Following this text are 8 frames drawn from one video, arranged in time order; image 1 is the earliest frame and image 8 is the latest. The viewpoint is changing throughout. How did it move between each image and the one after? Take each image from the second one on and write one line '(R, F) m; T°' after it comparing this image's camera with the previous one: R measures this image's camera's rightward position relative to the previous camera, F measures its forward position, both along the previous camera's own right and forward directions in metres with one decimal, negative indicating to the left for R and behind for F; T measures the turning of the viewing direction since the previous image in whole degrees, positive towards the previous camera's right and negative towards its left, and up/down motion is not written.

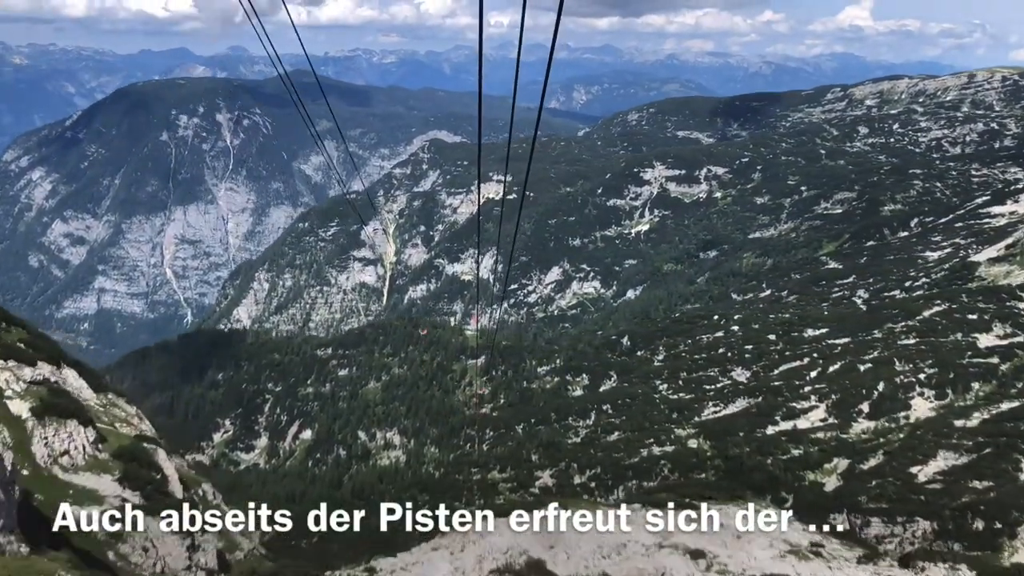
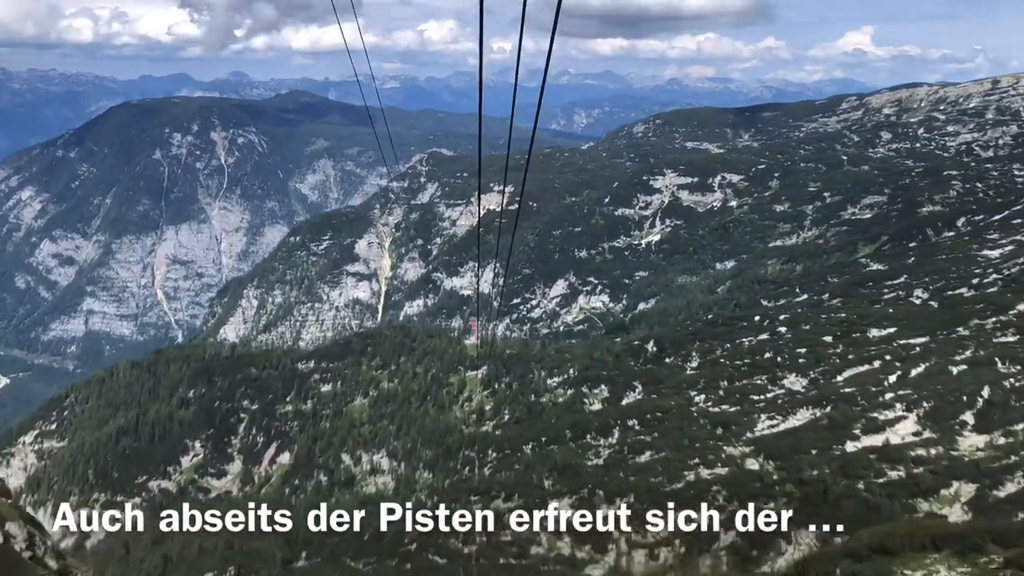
(-0.9, +21.4) m; 0°
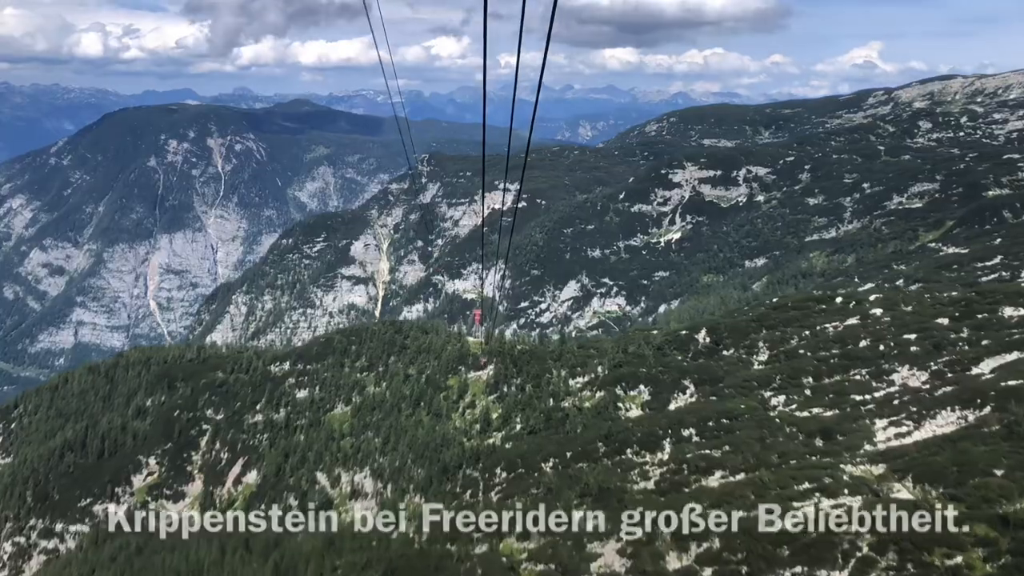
(-1.1, +27.2) m; 0°
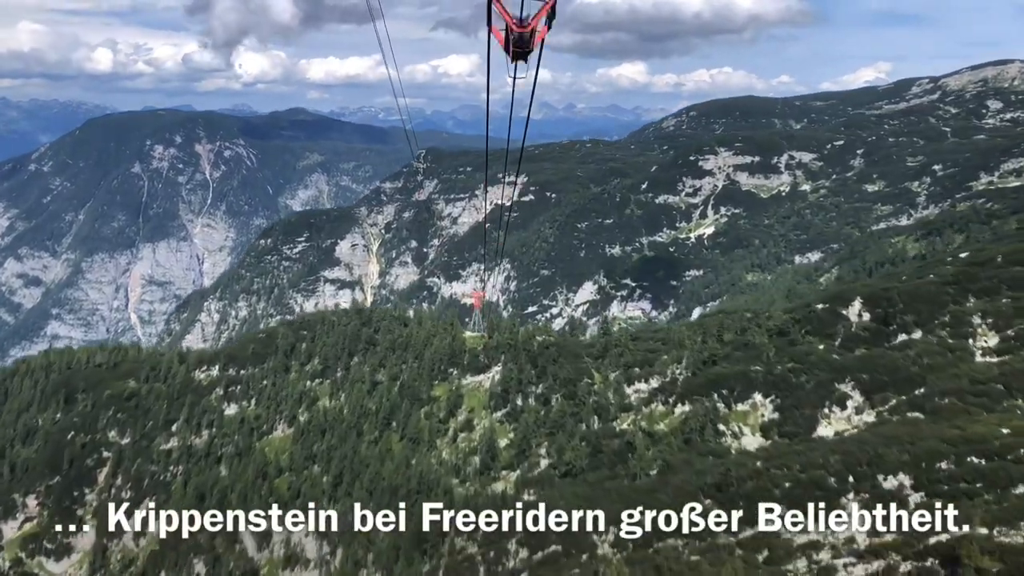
(-1.4, +41.2) m; 0°
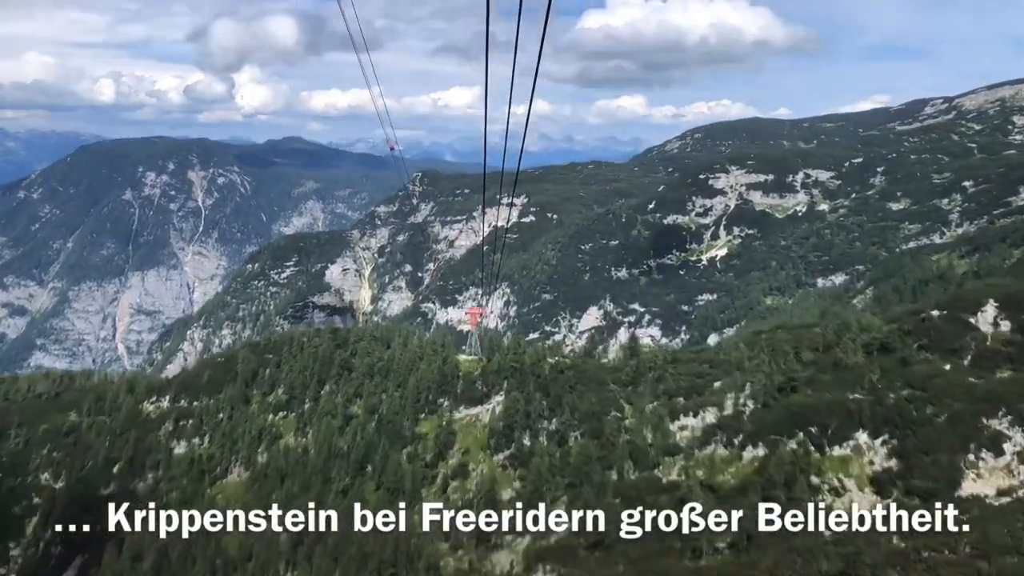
(-0.5, +16.1) m; 0°
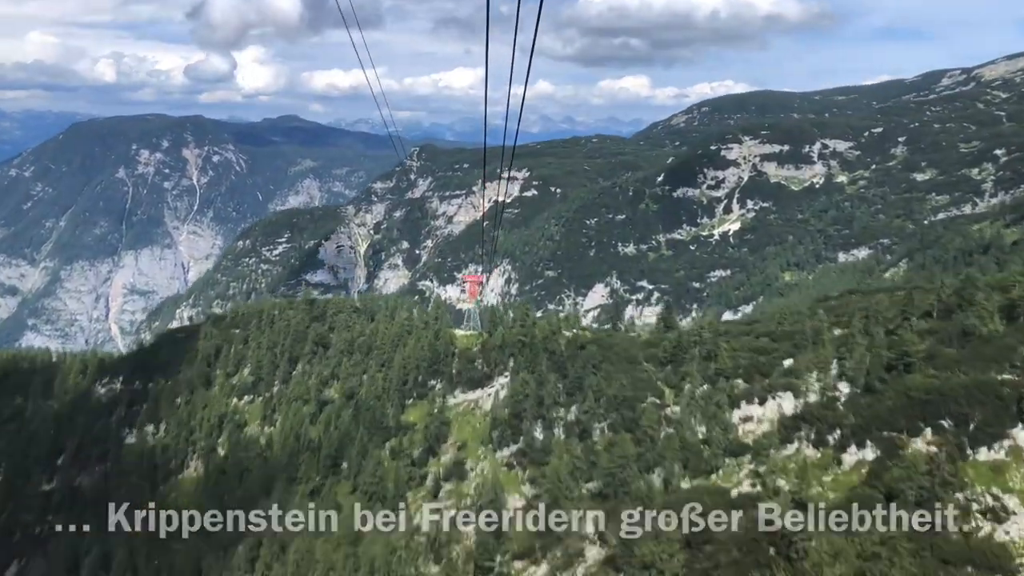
(-0.5, +12.4) m; 0°
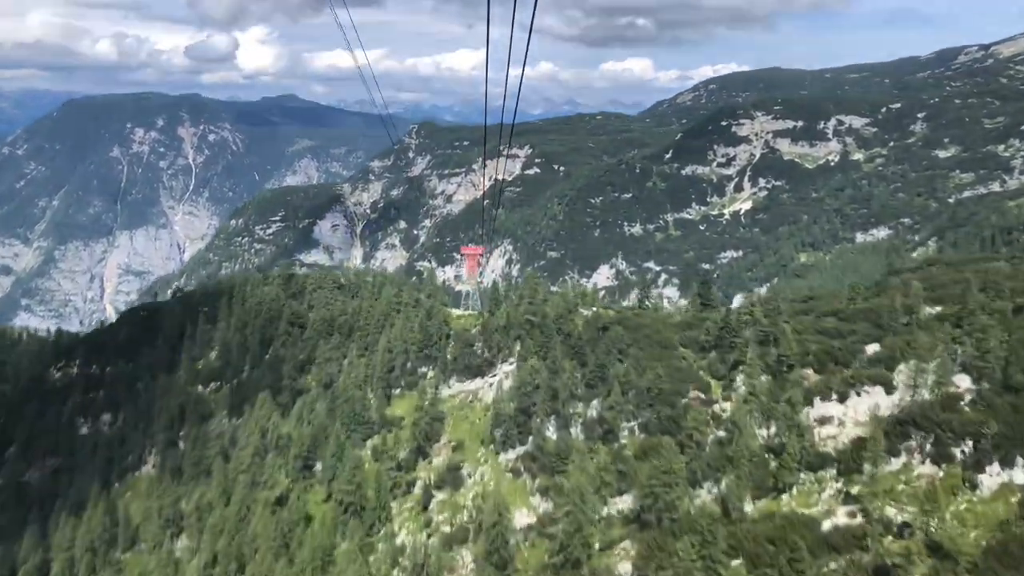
(-0.3, +9.0) m; 0°
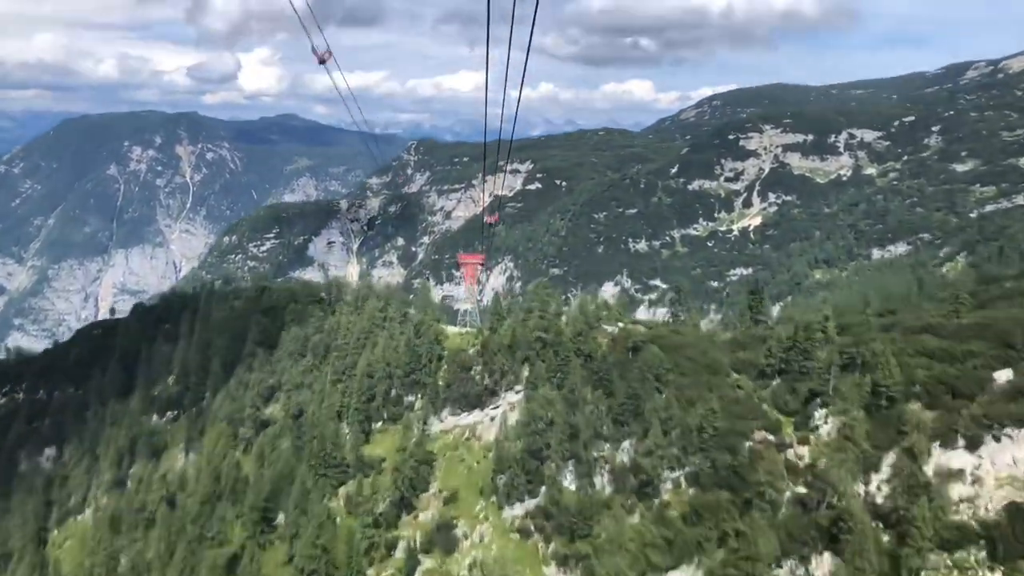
(-0.3, +8.4) m; 0°
